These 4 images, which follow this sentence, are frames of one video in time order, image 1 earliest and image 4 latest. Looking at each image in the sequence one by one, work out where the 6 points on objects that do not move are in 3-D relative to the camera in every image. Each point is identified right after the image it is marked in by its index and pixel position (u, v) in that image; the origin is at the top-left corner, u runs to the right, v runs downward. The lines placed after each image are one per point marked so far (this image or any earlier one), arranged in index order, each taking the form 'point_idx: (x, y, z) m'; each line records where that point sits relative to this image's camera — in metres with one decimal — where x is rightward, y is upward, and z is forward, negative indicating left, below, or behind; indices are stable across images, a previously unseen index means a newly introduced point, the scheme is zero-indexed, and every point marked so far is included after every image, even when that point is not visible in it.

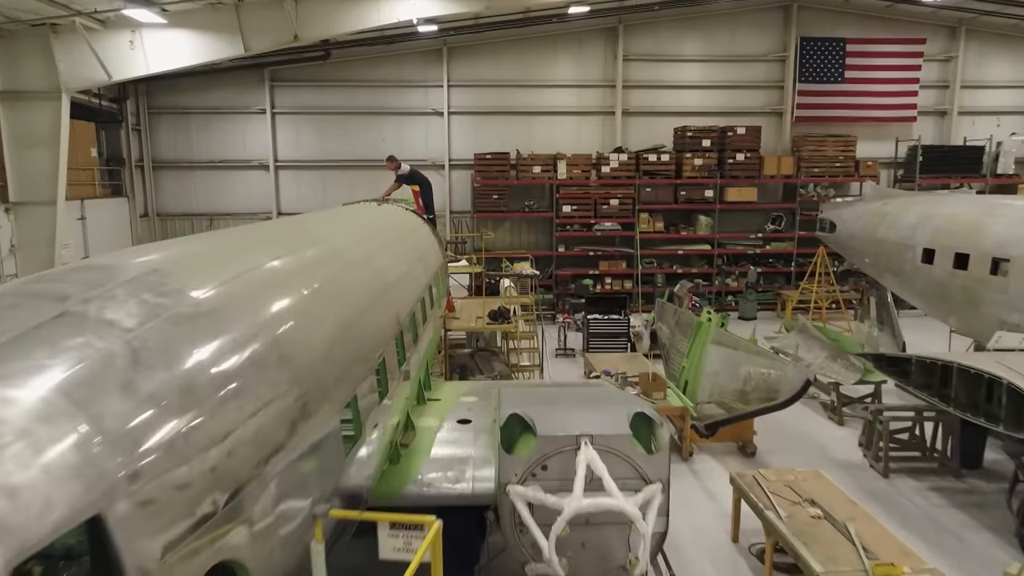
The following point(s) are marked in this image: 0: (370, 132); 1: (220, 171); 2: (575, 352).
0: (-2.7, +3.0, +13.5) m
1: (-5.5, +2.2, +13.5) m
2: (+0.9, -0.9, +10.2) m
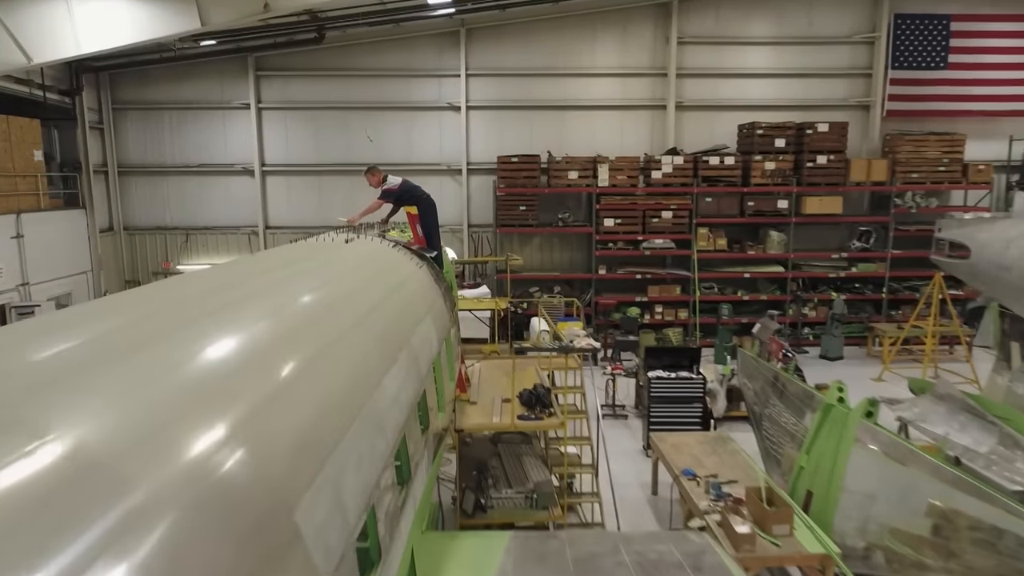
0: (-2.2, +2.5, +11.4) m
1: (-5.0, +1.8, +11.4) m
2: (+1.3, -1.4, +7.9) m
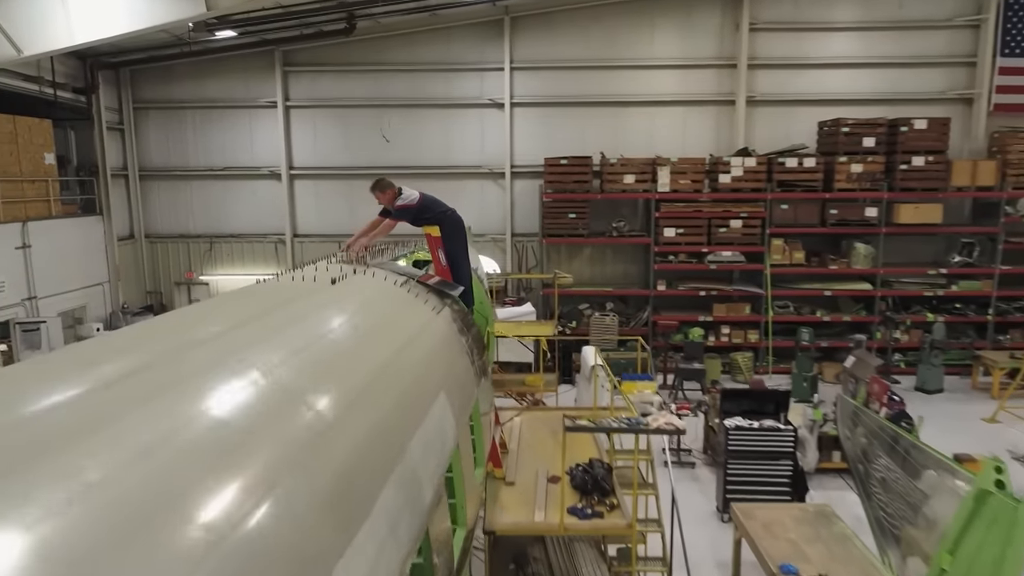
0: (-1.5, +2.3, +10.4) m
1: (-4.3, +1.6, +10.7) m
2: (+1.7, -1.6, +6.7) m
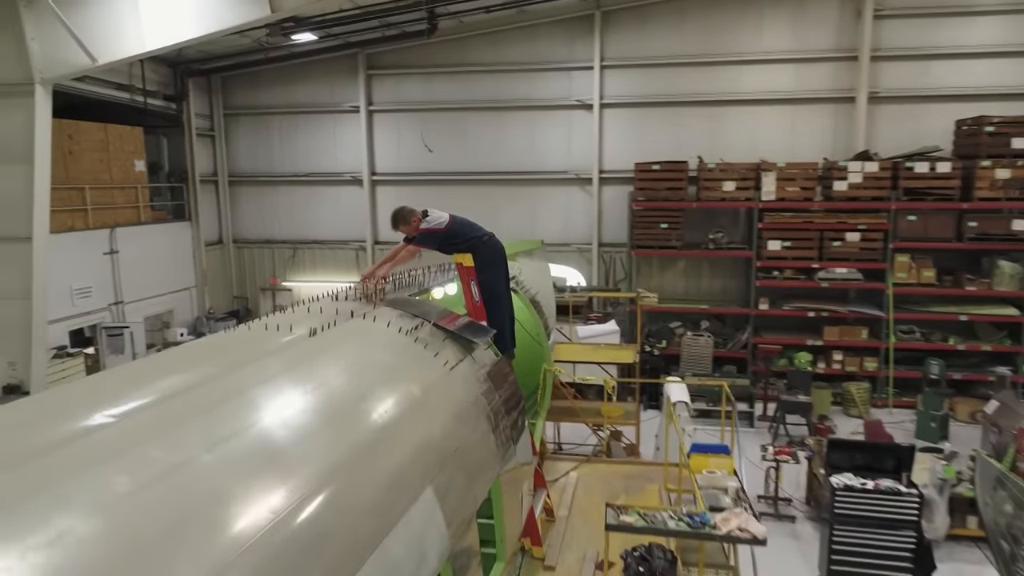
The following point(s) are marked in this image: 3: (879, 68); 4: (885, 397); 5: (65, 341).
0: (-0.3, +2.1, +9.9) m
1: (-3.0, +1.5, +10.6) m
2: (+2.3, -1.8, +5.8) m
3: (+4.5, +2.7, +8.9) m
4: (+4.4, -1.3, +8.4) m
5: (-4.9, -0.6, +7.9) m
